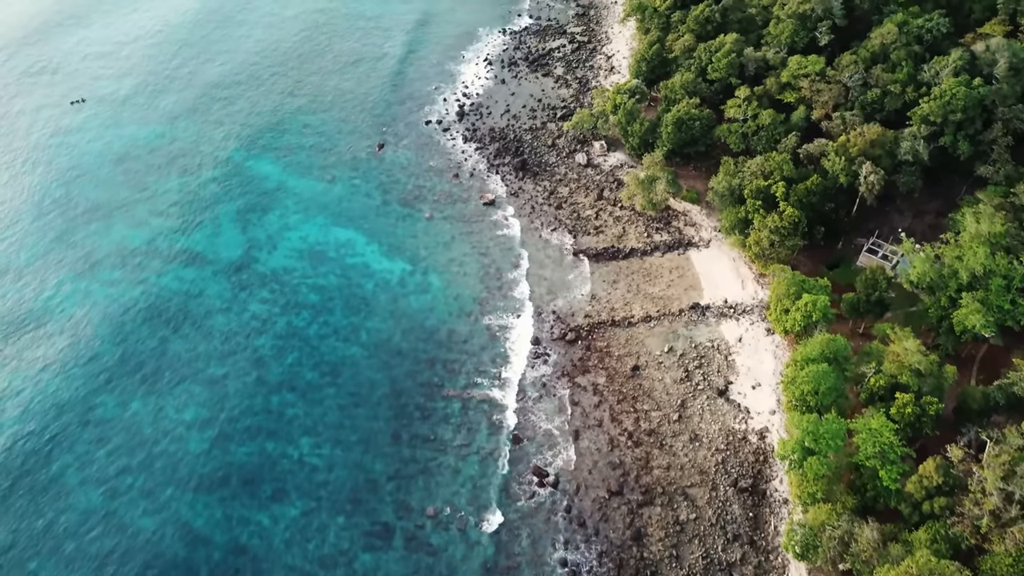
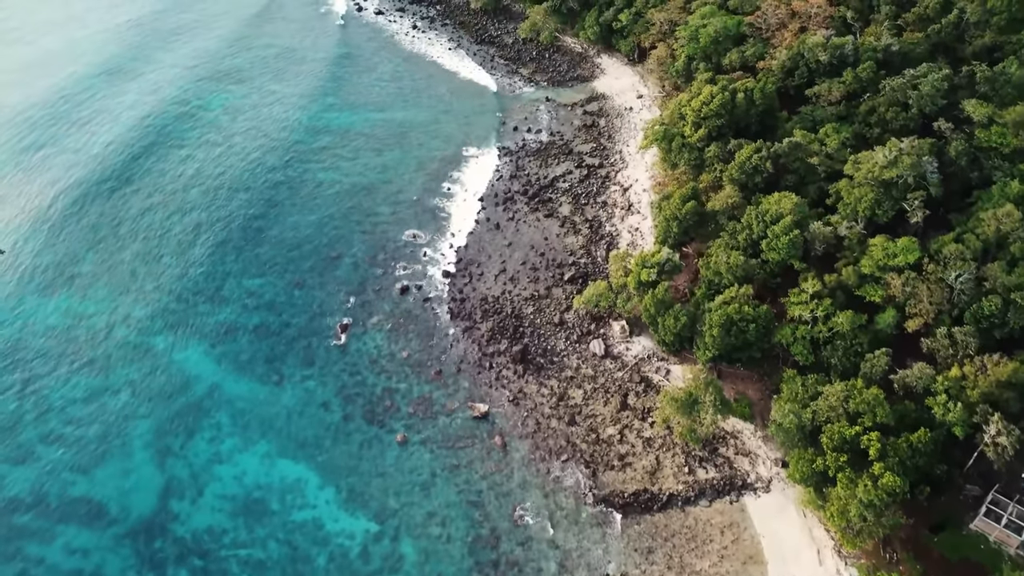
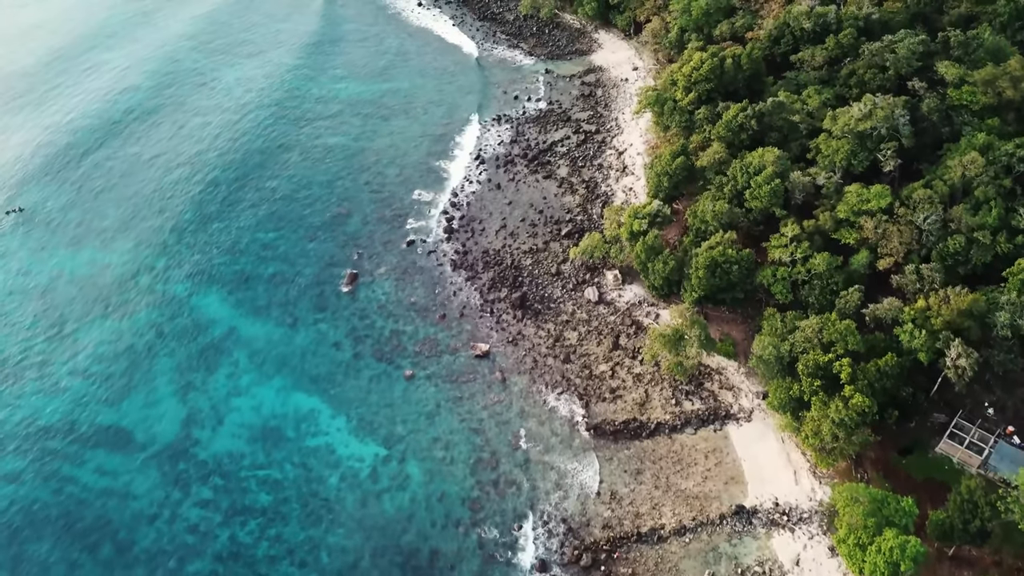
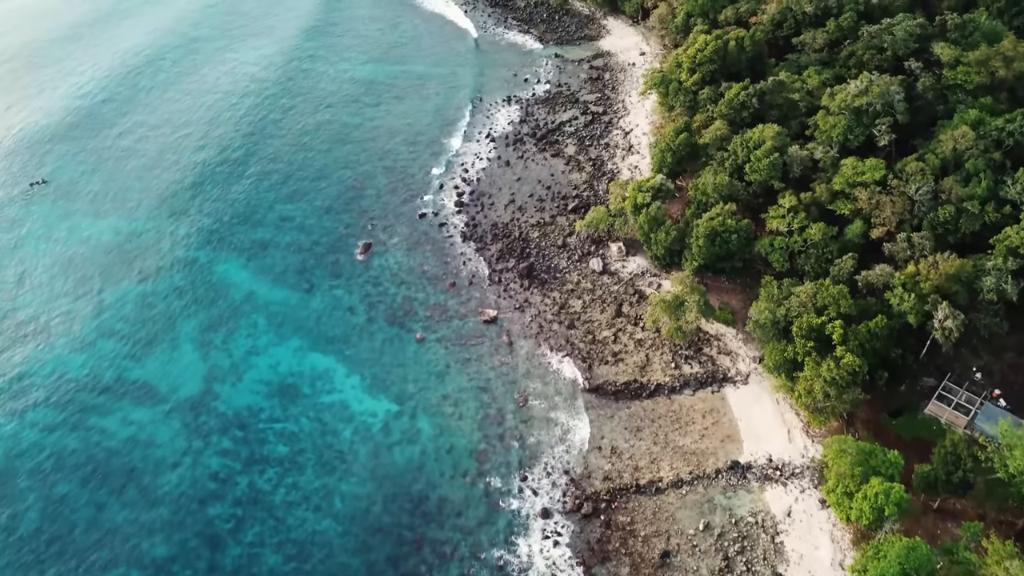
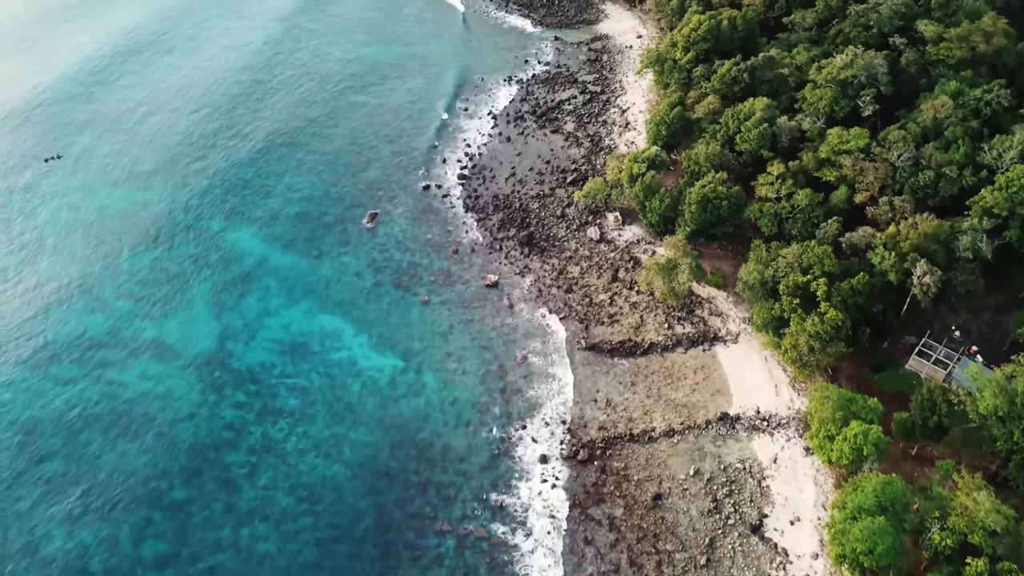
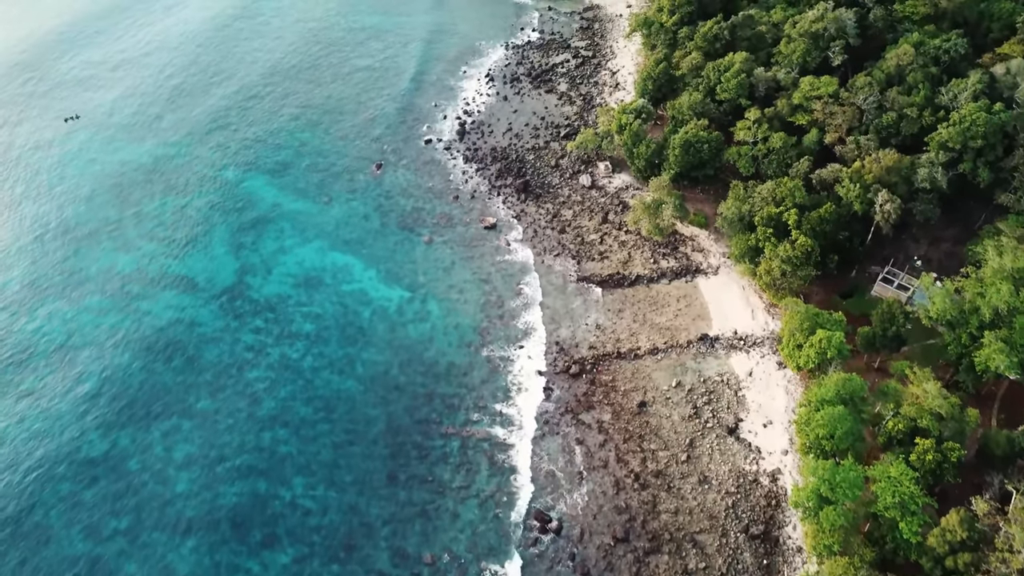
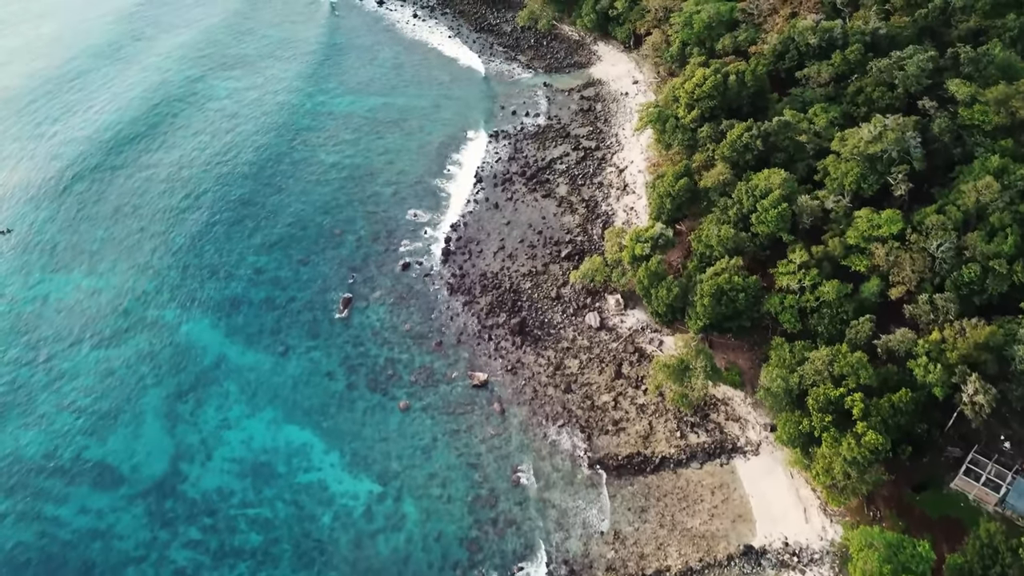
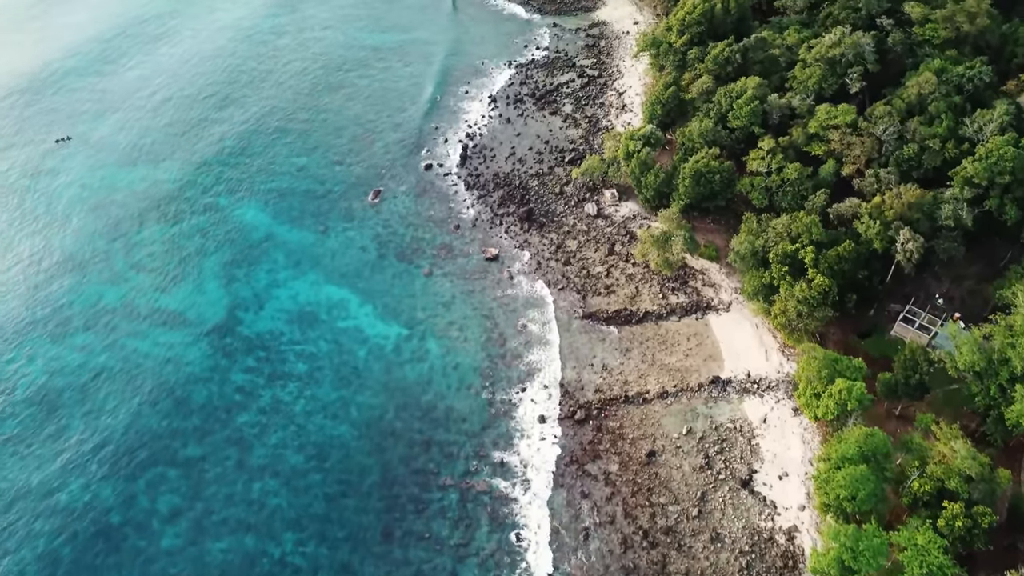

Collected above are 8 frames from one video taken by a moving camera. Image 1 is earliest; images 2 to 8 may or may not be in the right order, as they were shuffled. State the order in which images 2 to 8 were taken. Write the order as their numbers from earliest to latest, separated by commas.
6, 8, 5, 4, 3, 7, 2
